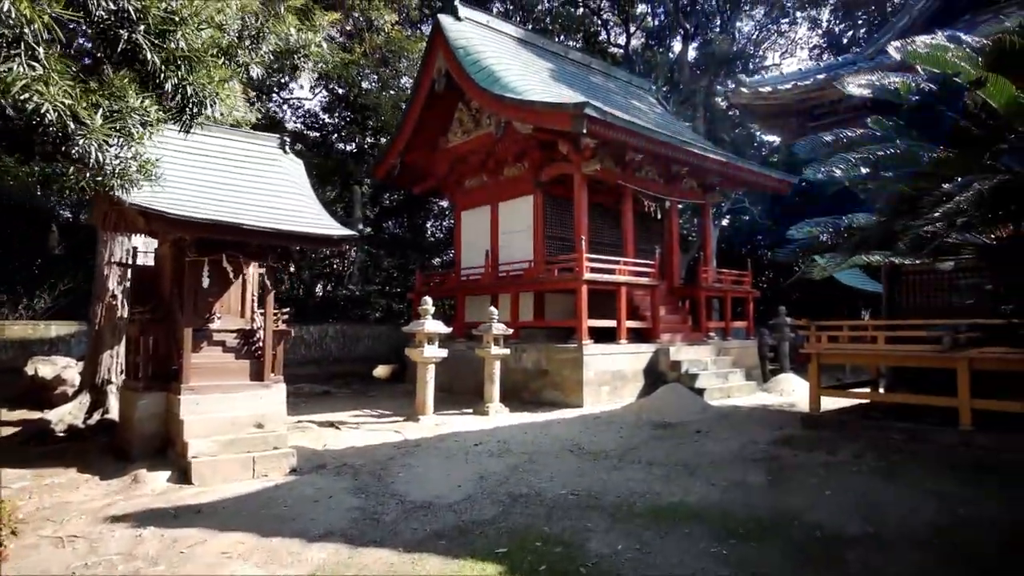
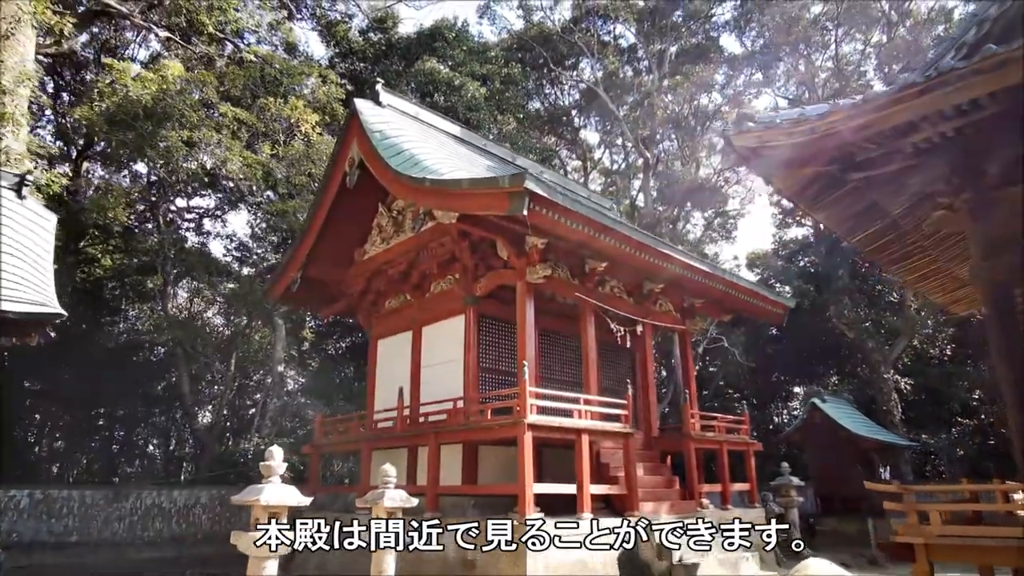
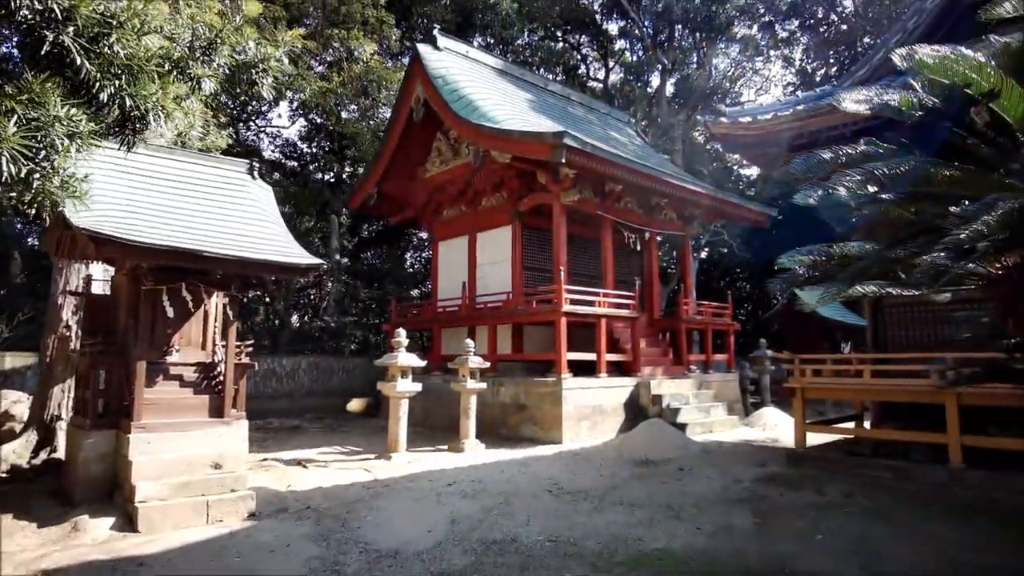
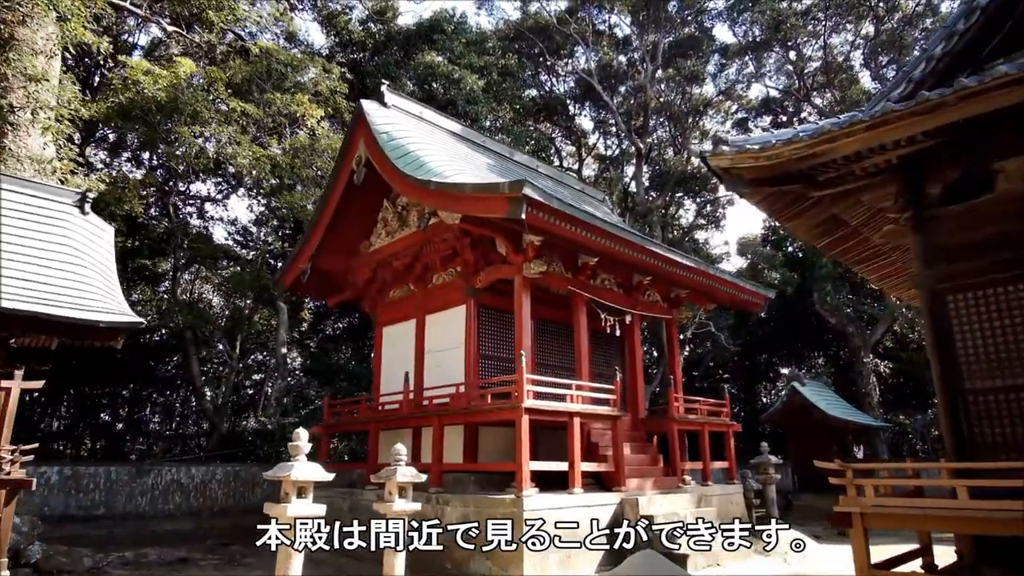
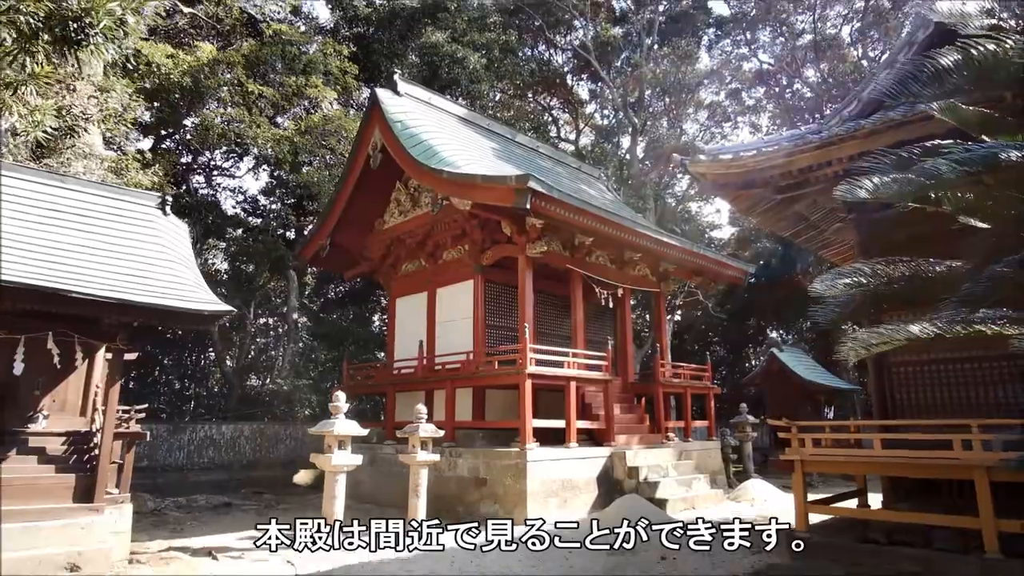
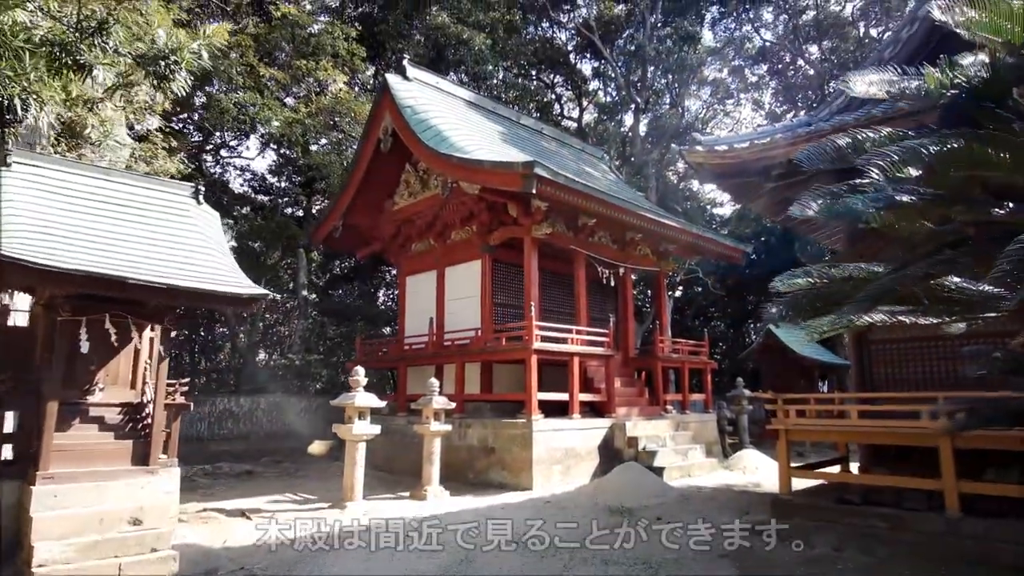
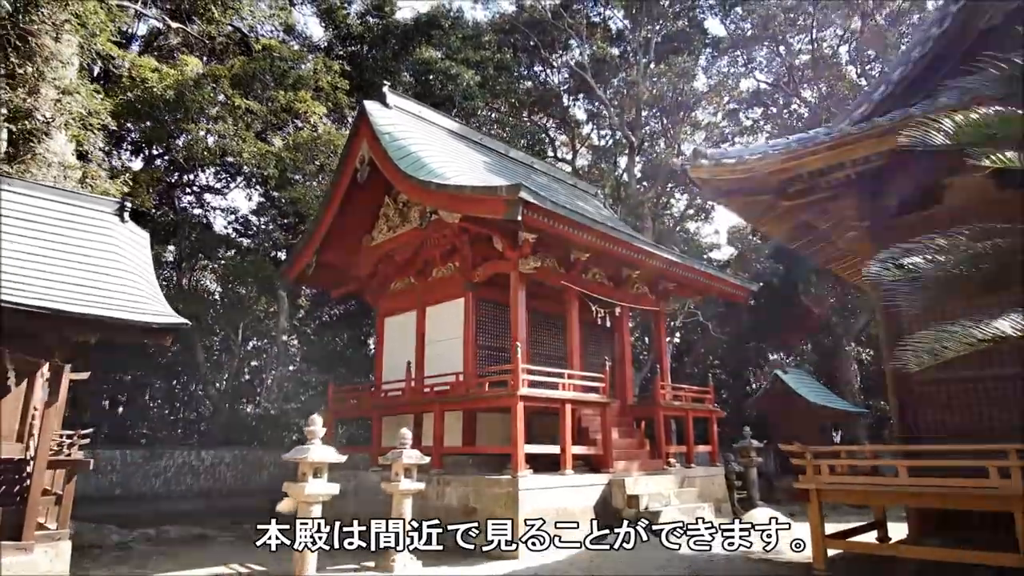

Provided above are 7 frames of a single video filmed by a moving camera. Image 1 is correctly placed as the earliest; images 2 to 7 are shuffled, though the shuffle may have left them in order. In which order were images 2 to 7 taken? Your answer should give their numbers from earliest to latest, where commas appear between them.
3, 6, 5, 7, 4, 2
